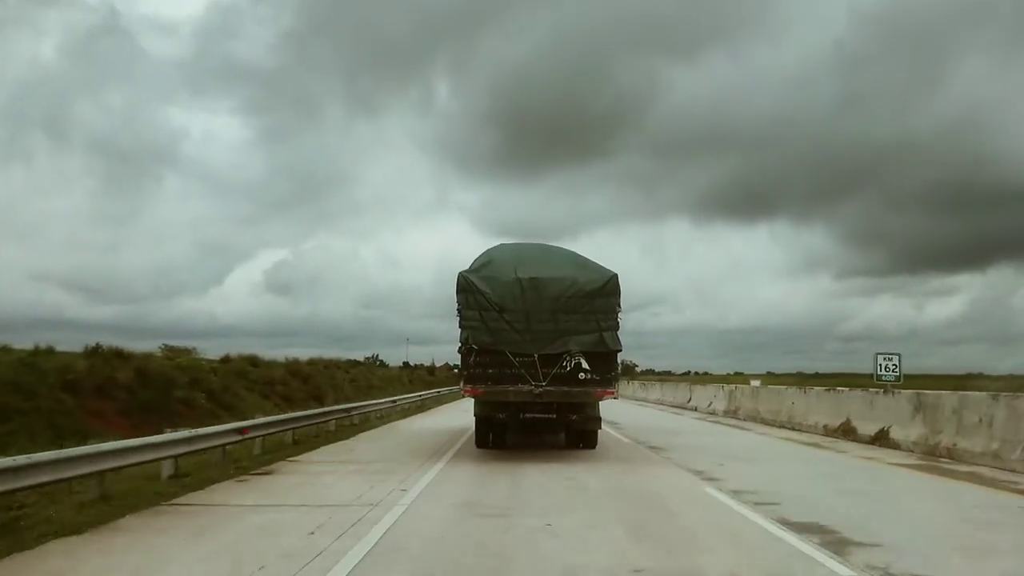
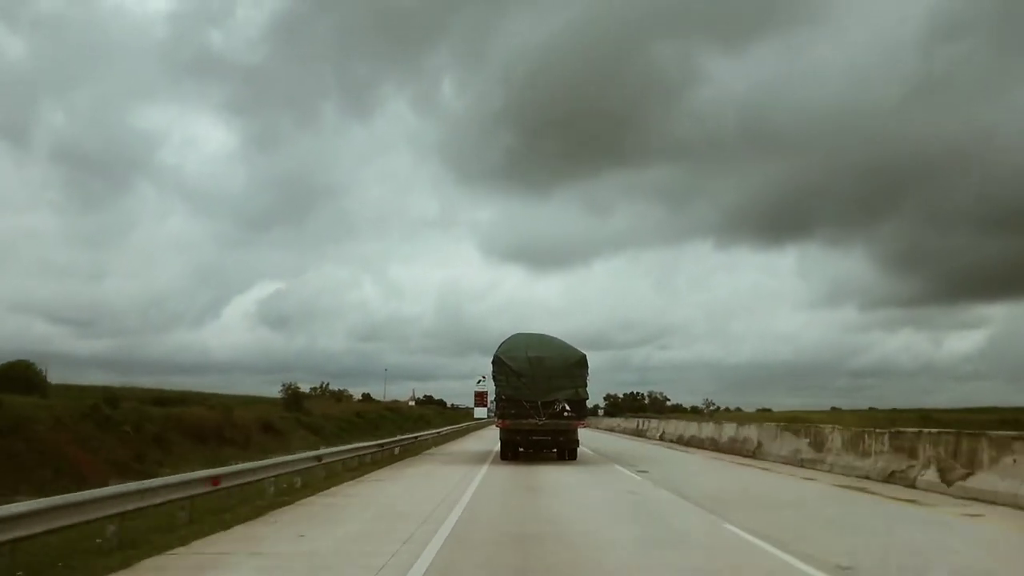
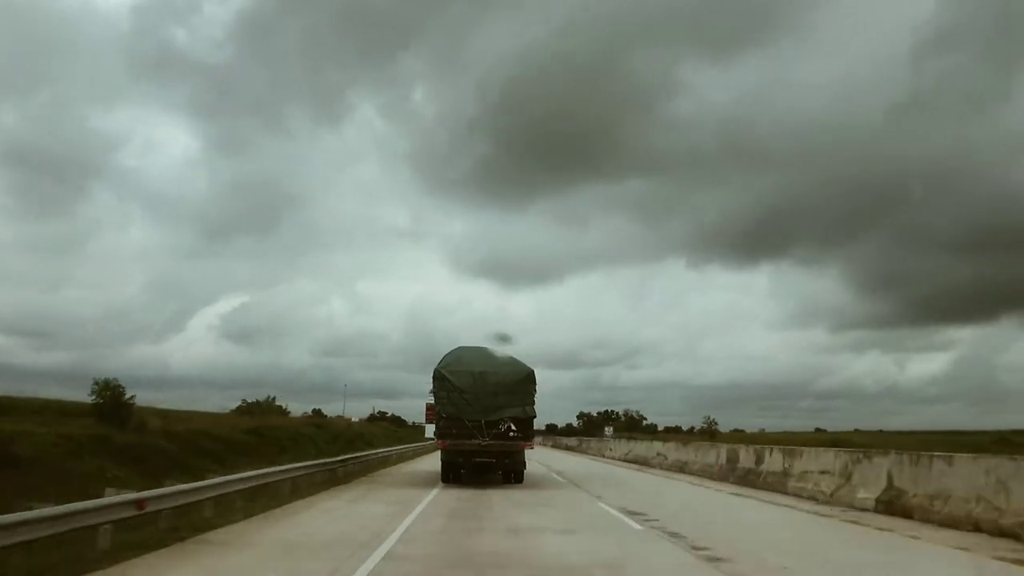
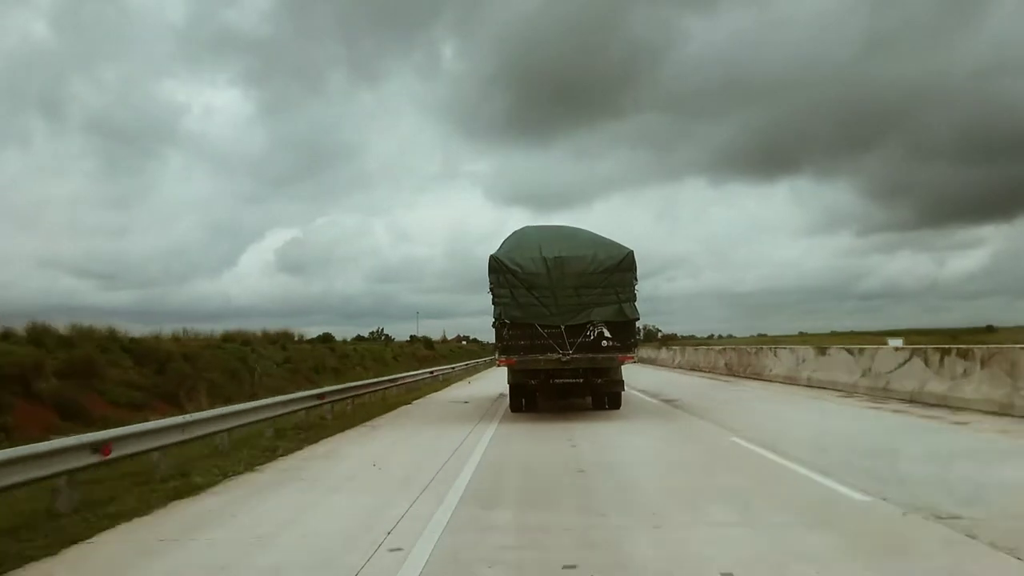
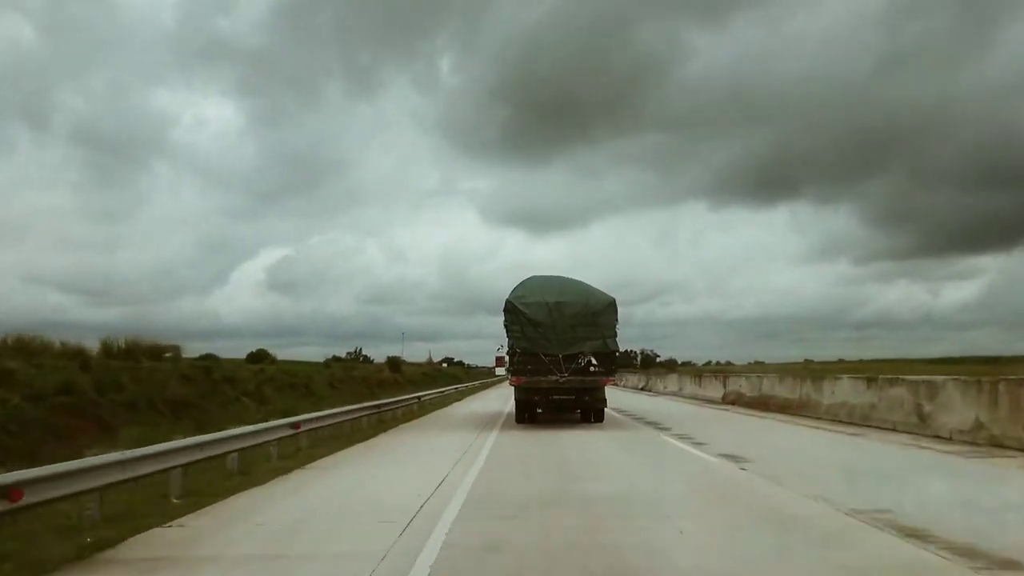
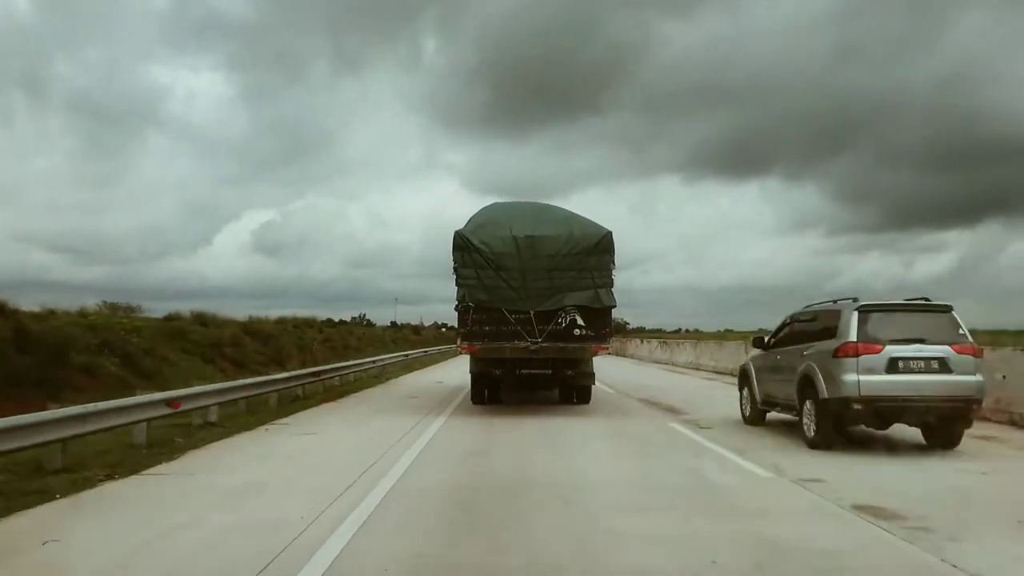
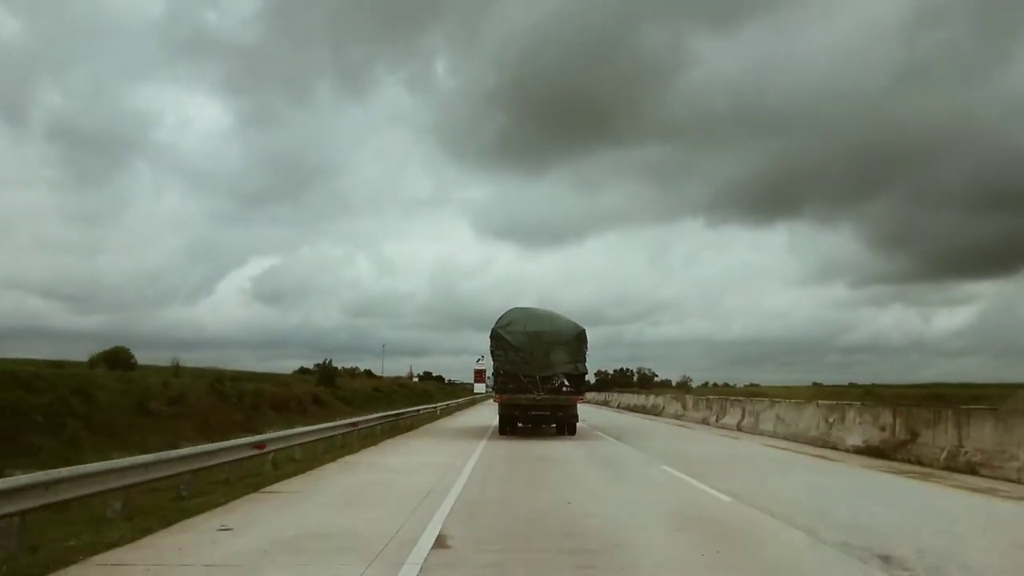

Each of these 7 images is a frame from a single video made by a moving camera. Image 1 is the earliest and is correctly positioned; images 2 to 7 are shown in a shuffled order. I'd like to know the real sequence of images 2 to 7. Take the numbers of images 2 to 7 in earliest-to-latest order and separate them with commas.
6, 4, 5, 7, 2, 3
